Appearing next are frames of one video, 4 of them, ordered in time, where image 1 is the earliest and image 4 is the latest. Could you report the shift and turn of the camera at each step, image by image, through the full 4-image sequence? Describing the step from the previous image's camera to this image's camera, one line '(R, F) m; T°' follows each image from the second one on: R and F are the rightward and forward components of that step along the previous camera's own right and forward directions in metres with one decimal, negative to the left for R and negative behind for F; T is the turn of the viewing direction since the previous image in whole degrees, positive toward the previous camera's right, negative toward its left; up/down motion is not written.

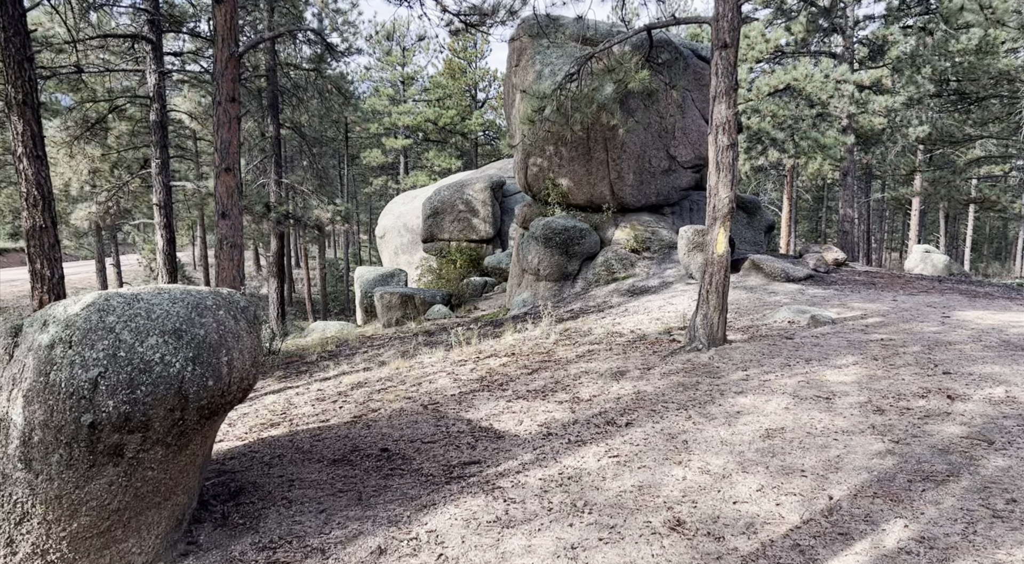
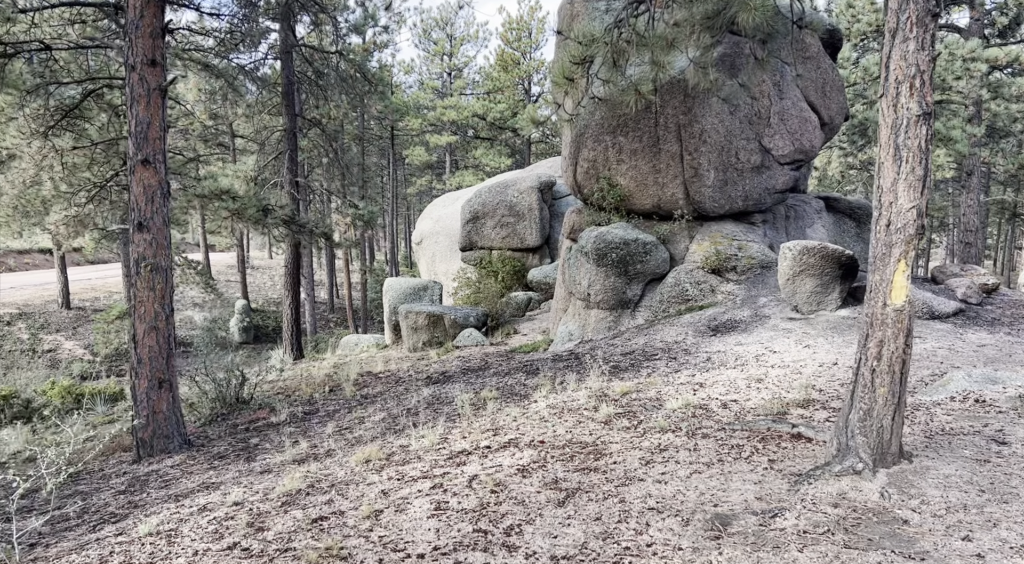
(+0.2, +3.2) m; -4°
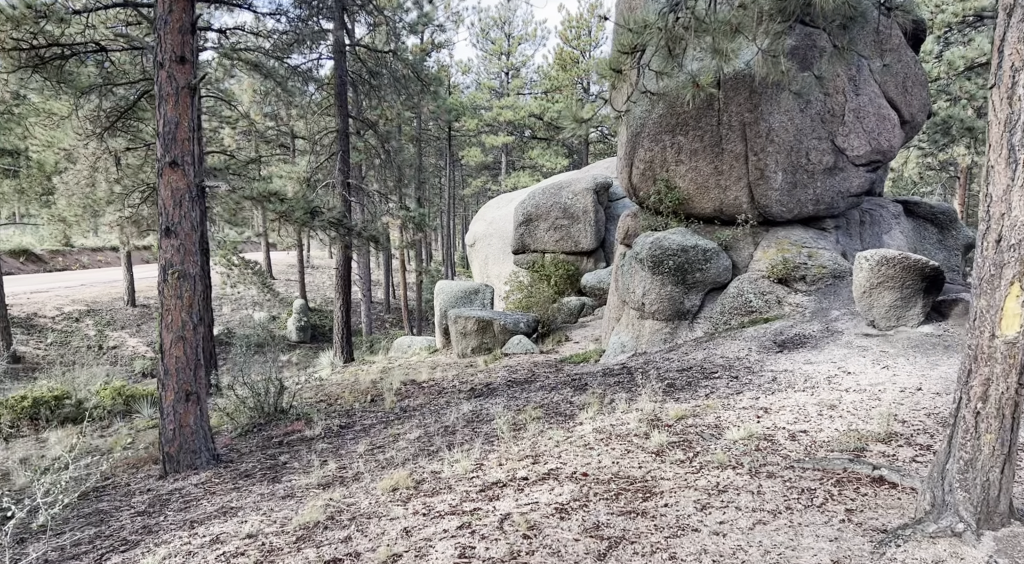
(+0.1, +0.6) m; -4°
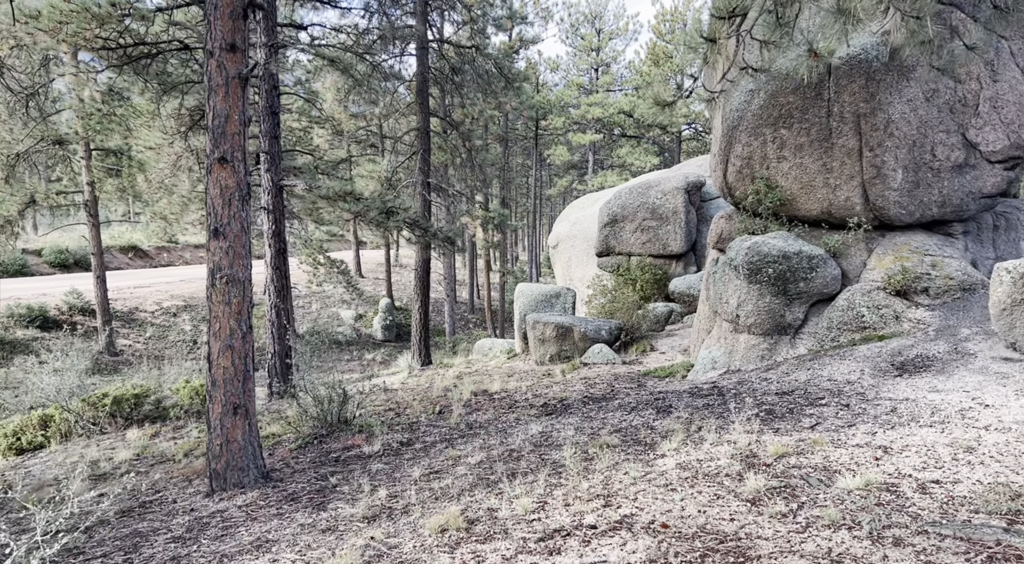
(+0.1, +0.8) m; -7°
